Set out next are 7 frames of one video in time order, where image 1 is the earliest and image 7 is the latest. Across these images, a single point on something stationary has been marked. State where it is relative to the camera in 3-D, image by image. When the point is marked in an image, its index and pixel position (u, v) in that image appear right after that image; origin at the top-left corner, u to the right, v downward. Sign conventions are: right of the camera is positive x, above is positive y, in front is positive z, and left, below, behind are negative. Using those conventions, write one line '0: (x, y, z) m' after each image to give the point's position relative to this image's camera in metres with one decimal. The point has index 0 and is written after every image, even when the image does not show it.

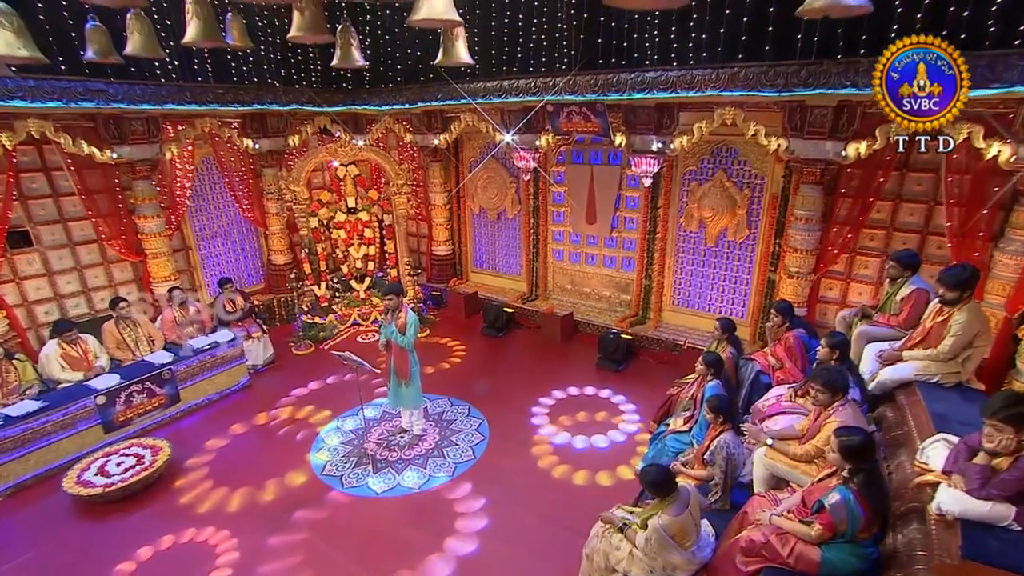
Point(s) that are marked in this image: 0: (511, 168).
0: (0.0, +1.3, +9.5) m
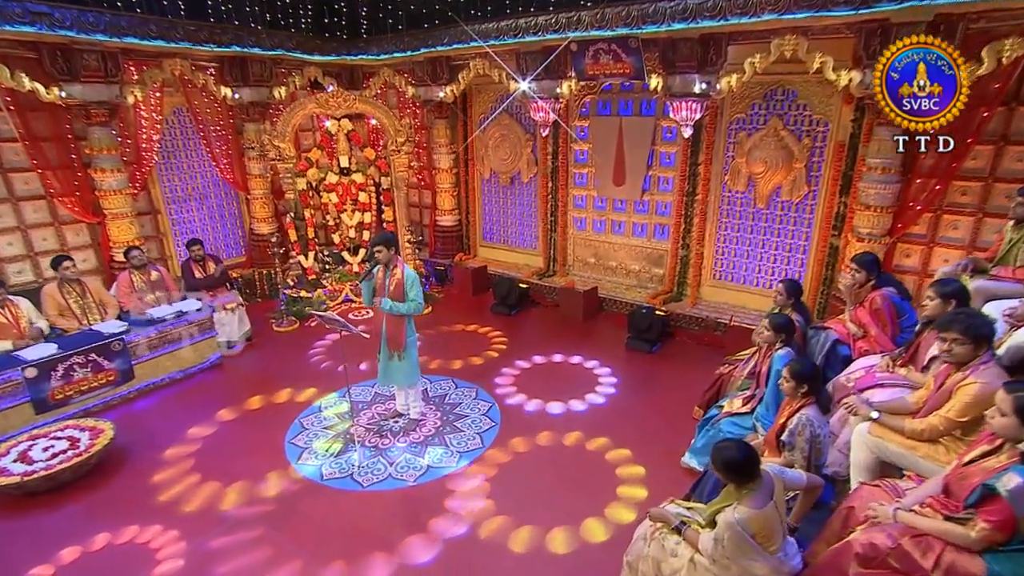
0: (+0.2, +1.6, +8.3) m
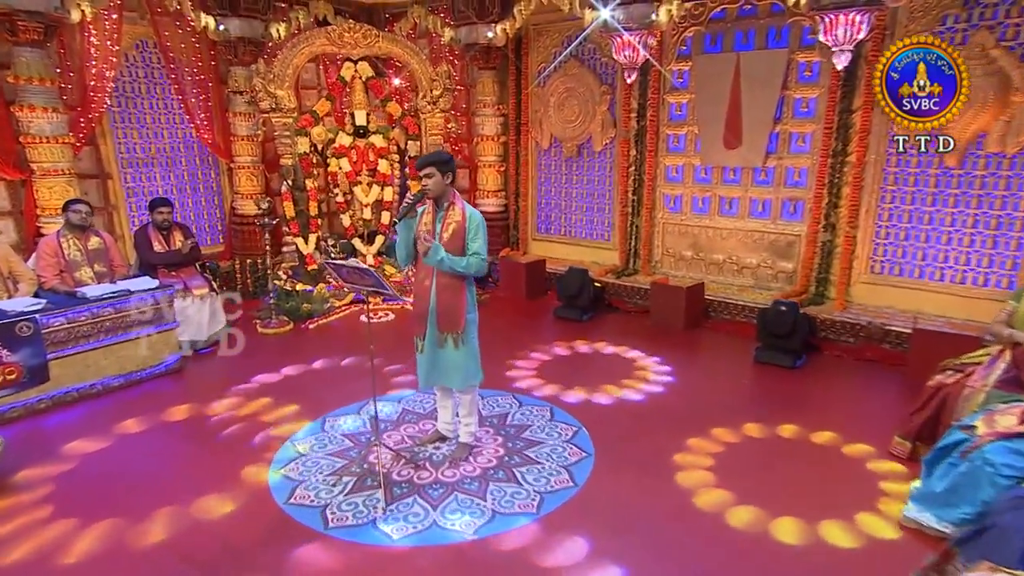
0: (+0.7, +1.6, +6.3) m
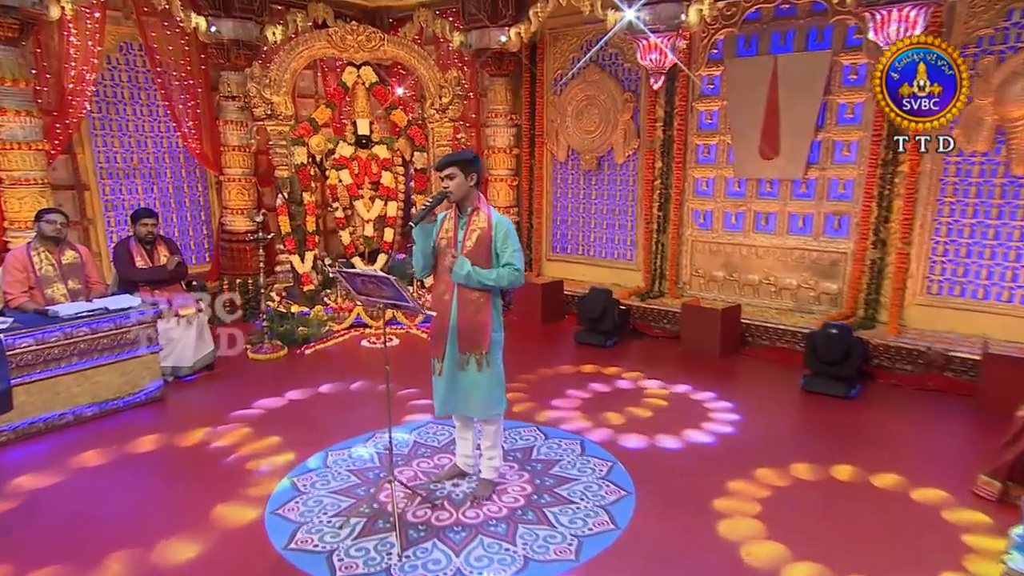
0: (+0.8, +1.4, +5.9) m
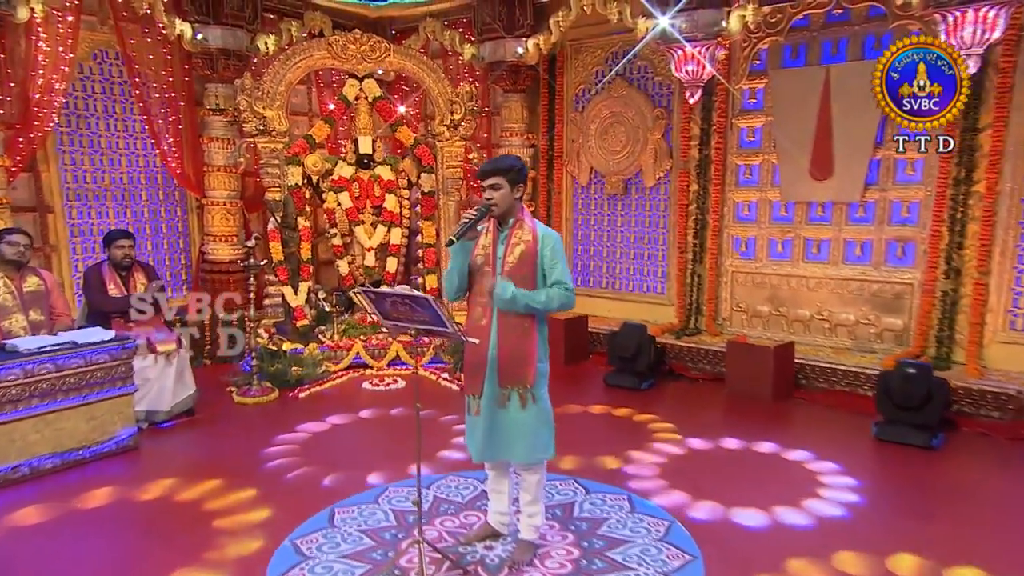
0: (+0.9, +1.2, +5.3) m
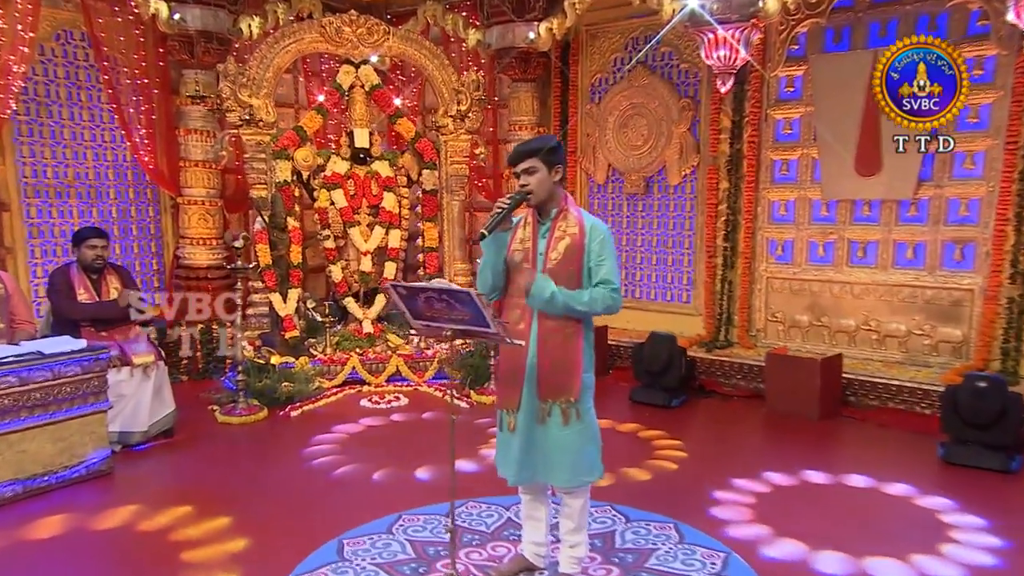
0: (+1.0, +1.2, +4.9) m
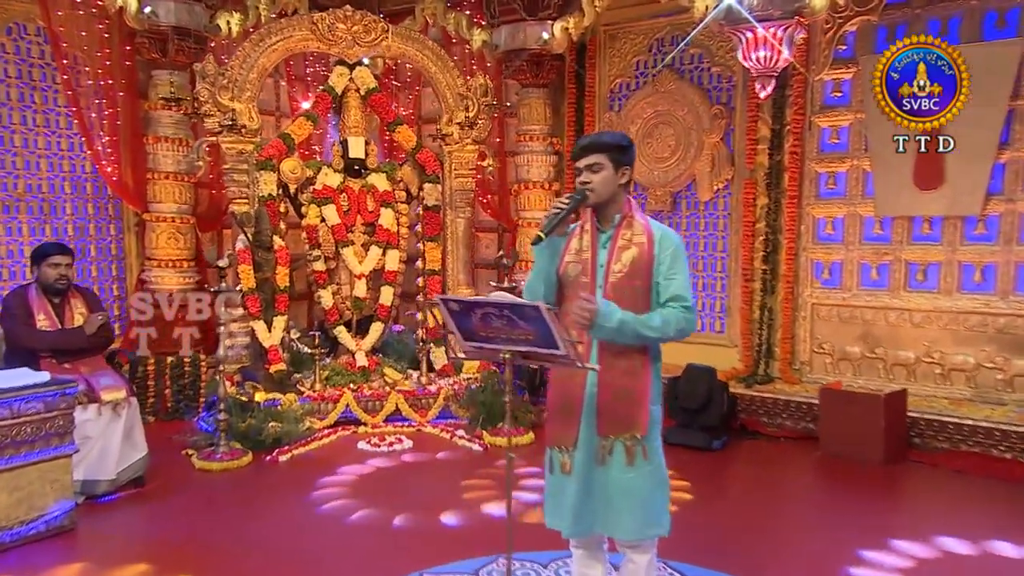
0: (+1.0, +1.0, +4.4) m
